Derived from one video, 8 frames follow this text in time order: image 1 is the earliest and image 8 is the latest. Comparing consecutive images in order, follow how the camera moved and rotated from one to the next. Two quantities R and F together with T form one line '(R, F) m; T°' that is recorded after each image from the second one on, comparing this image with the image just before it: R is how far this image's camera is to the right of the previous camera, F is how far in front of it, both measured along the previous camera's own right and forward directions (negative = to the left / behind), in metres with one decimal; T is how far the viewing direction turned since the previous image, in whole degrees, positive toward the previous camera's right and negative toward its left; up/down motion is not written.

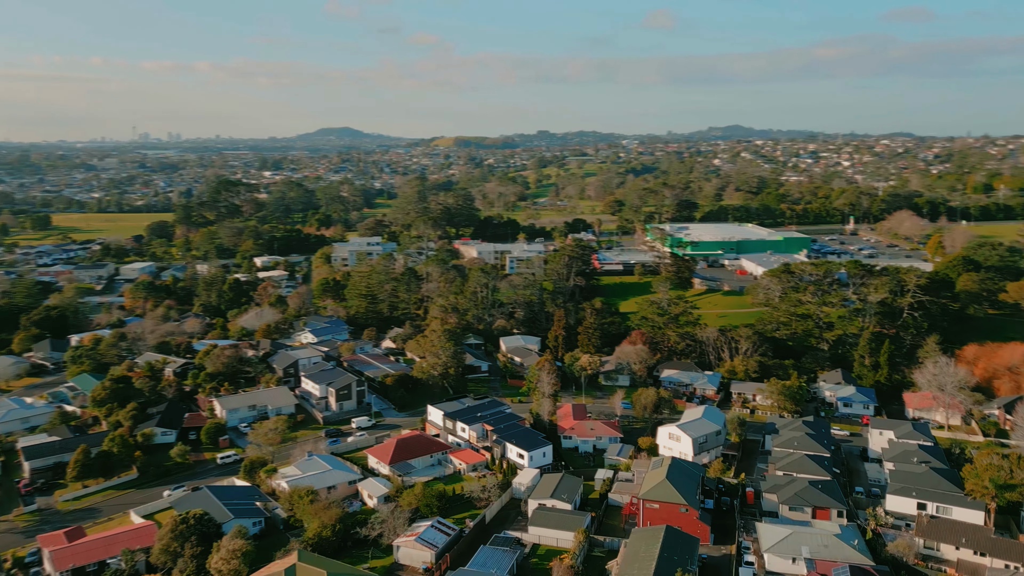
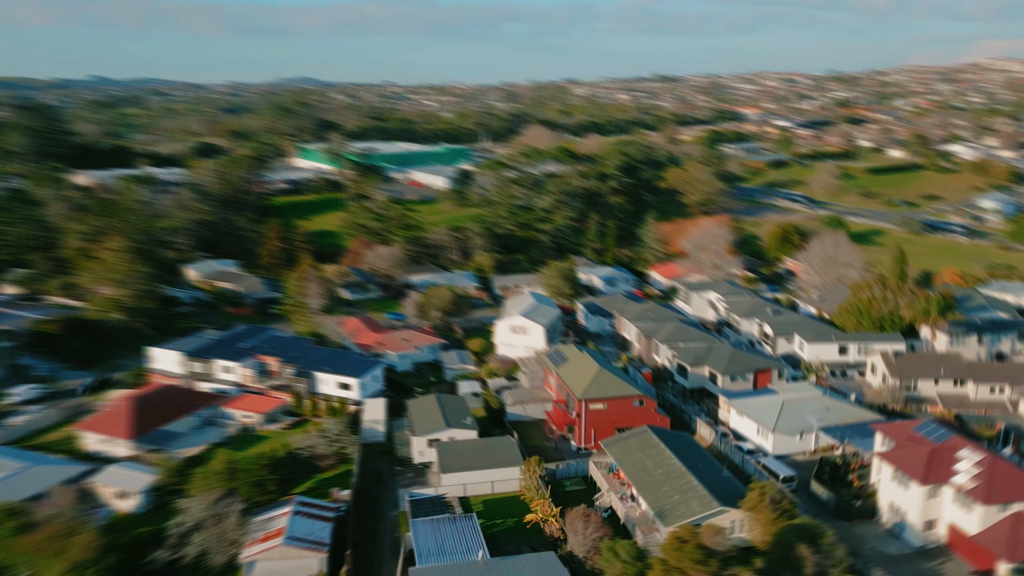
(-5.3, +10.2) m; +28°
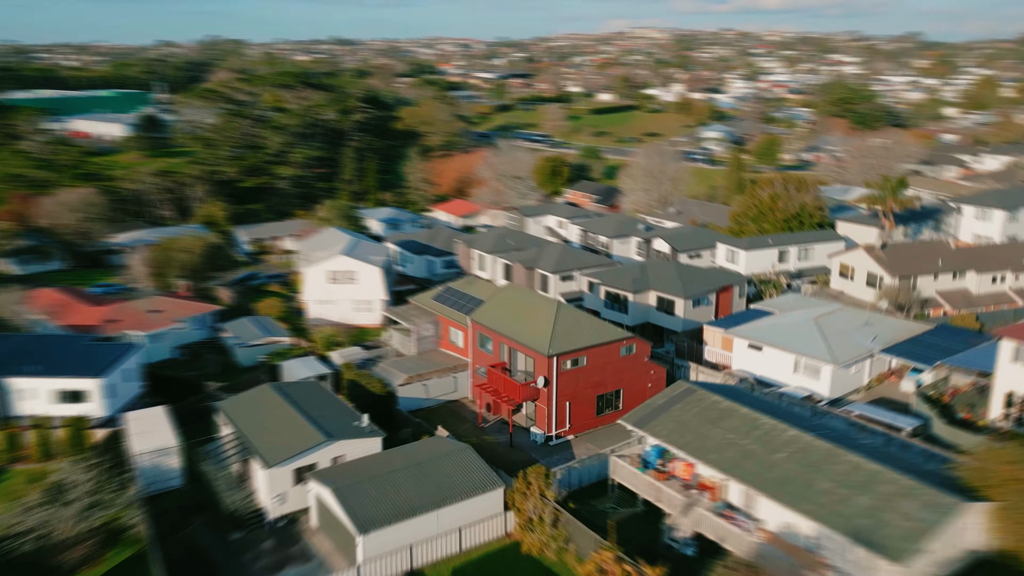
(-2.8, +8.4) m; +22°
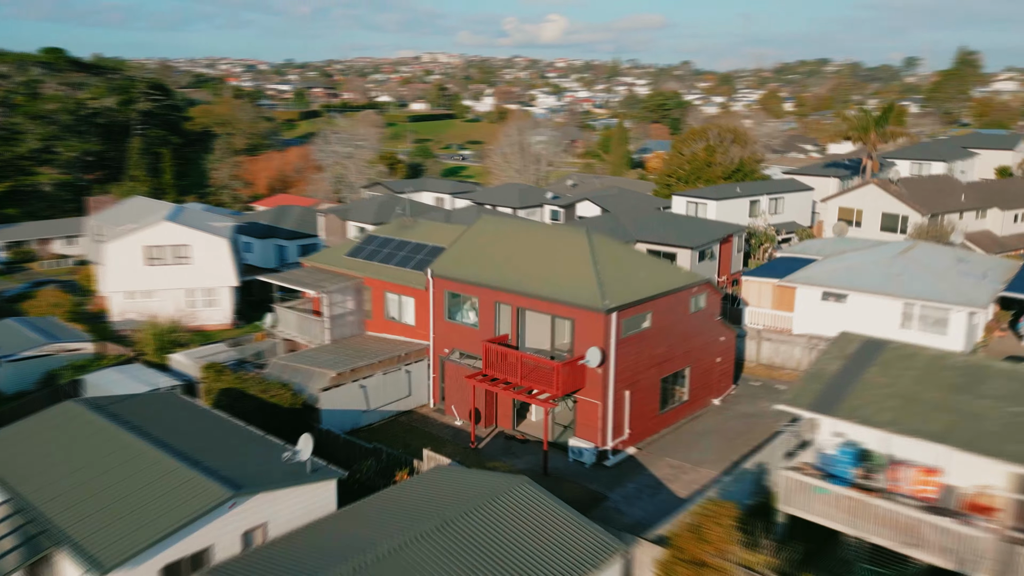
(-1.7, +4.8) m; +14°
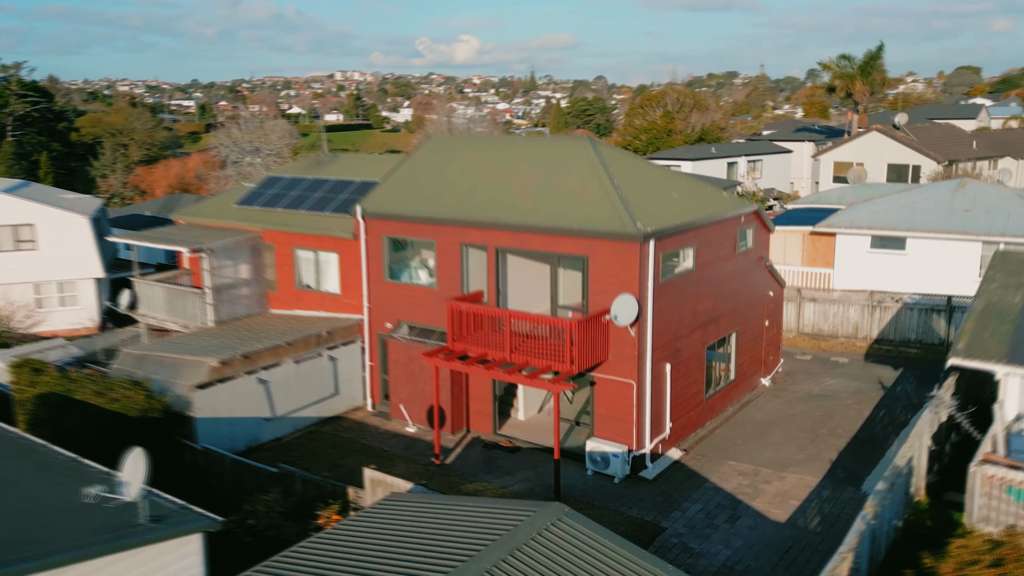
(-0.3, +2.3) m; +5°
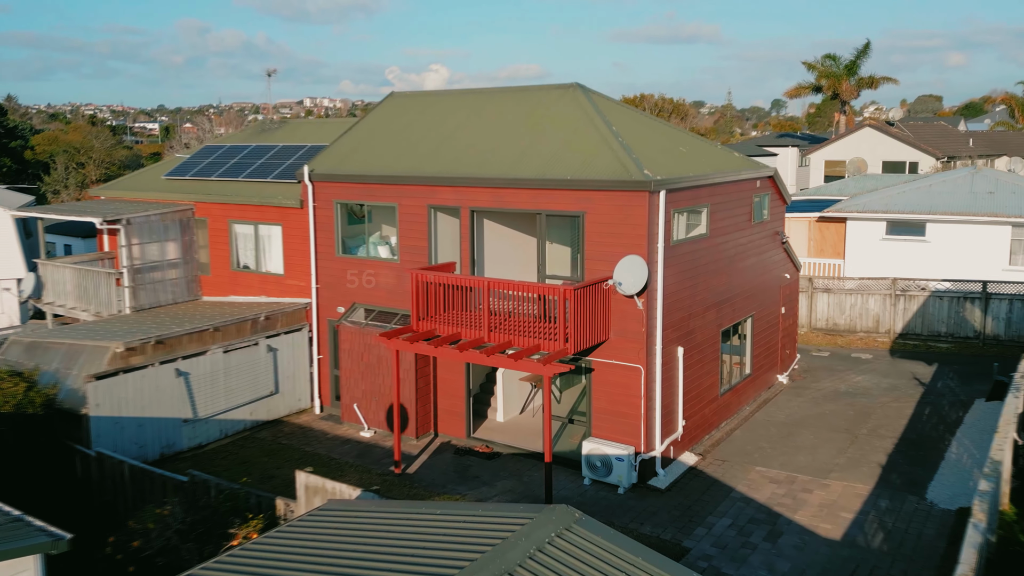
(0.0, +0.8) m; +2°
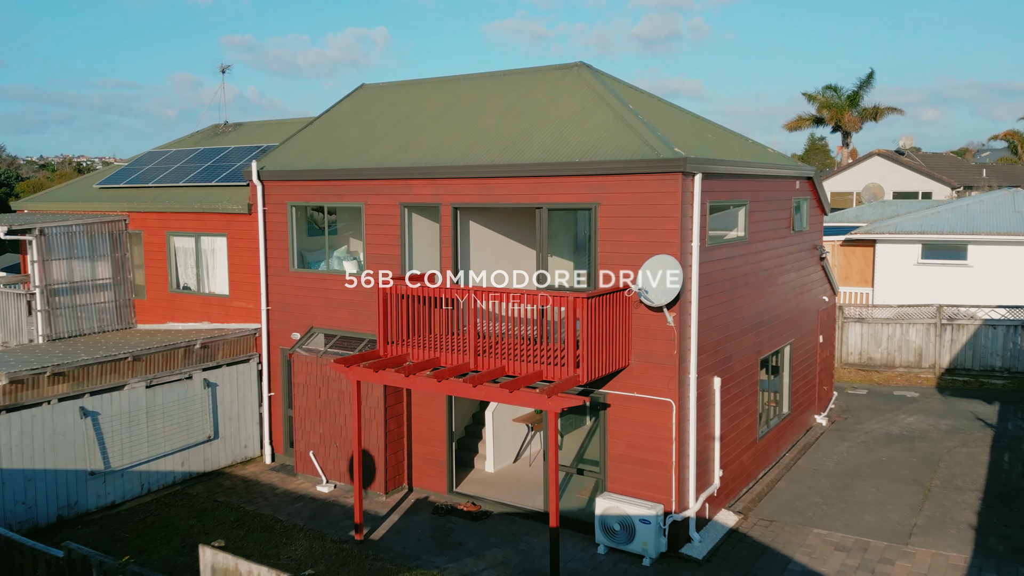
(0.0, +0.7) m; +1°
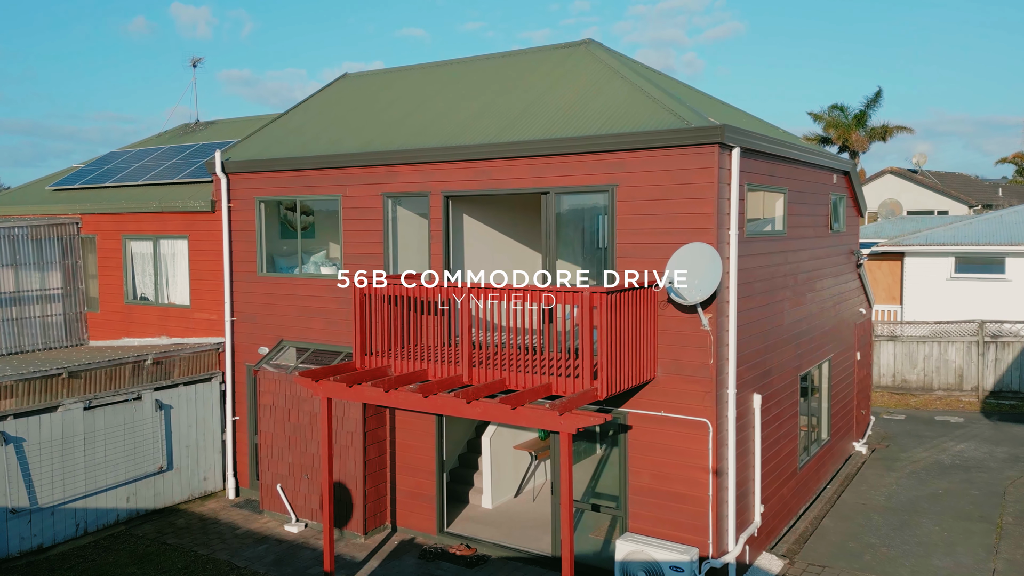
(0.0, +0.4) m; 0°
